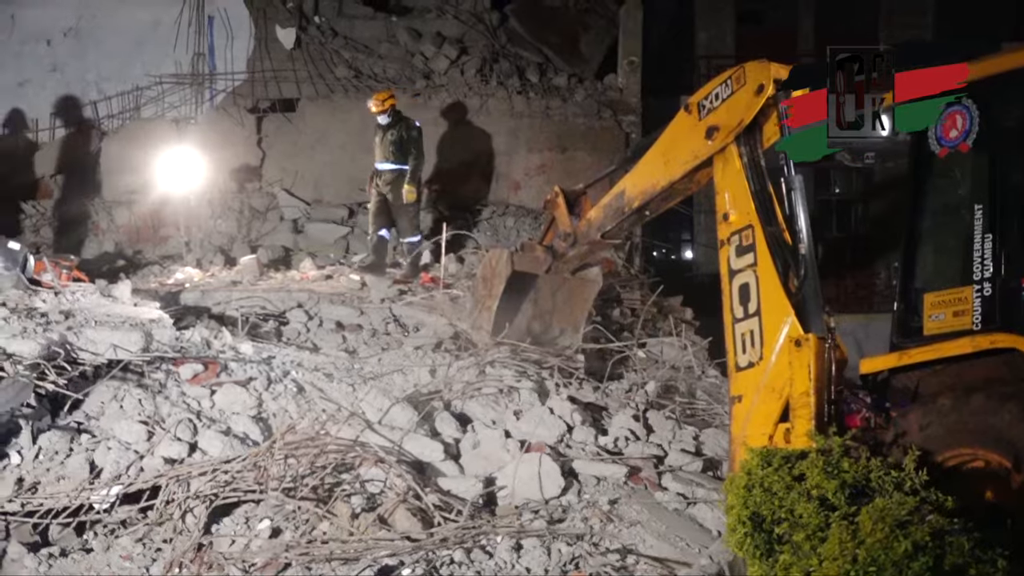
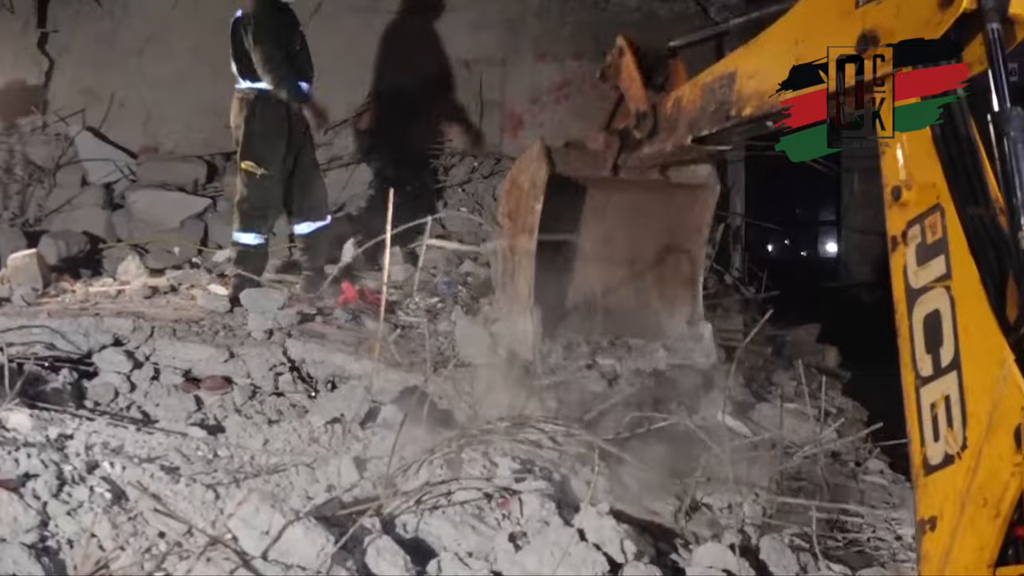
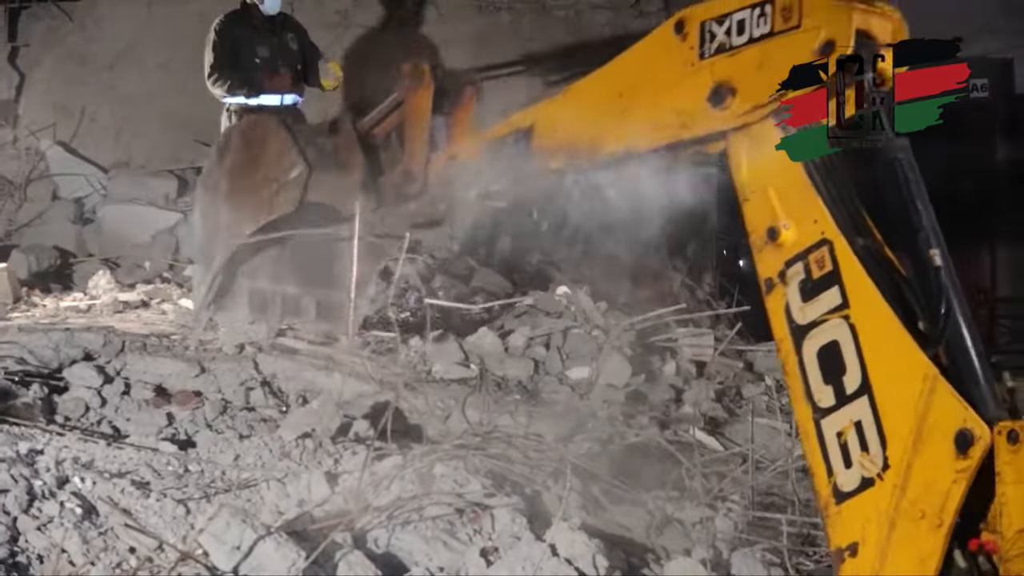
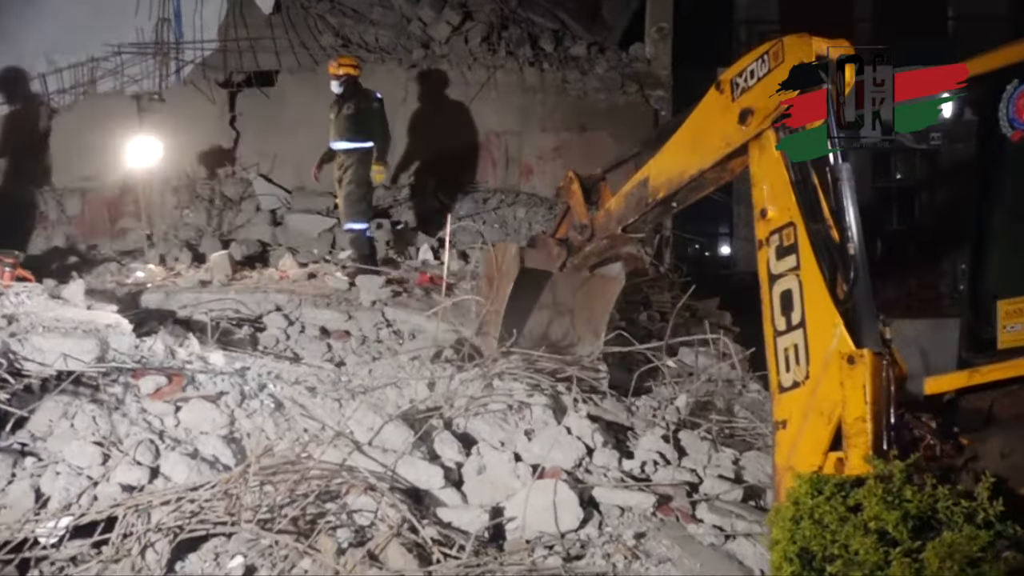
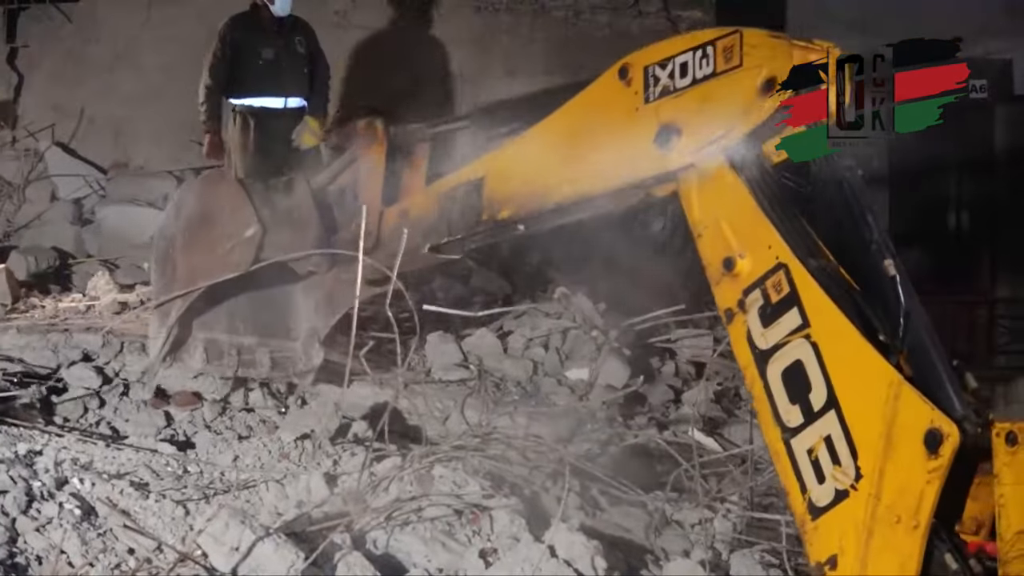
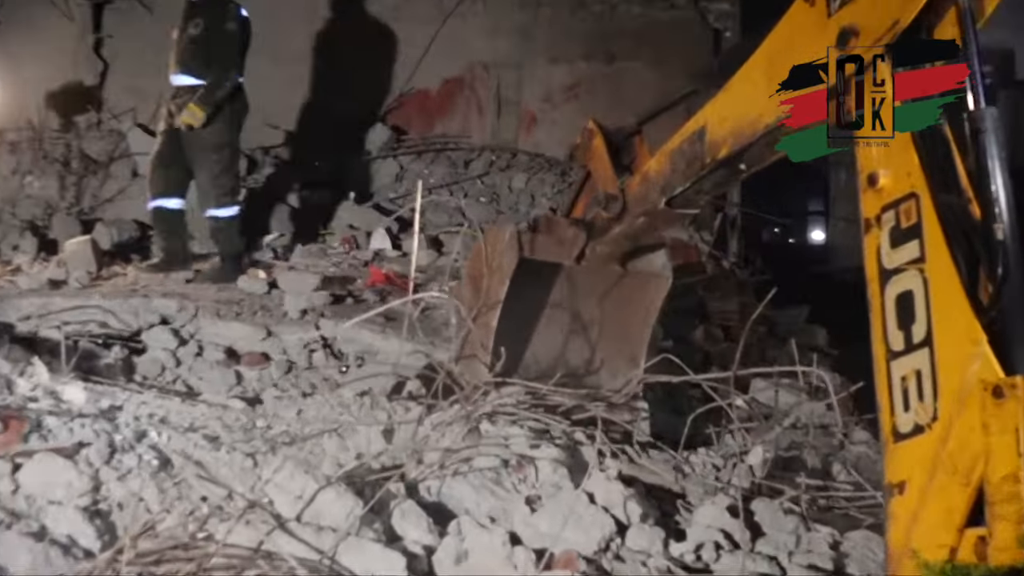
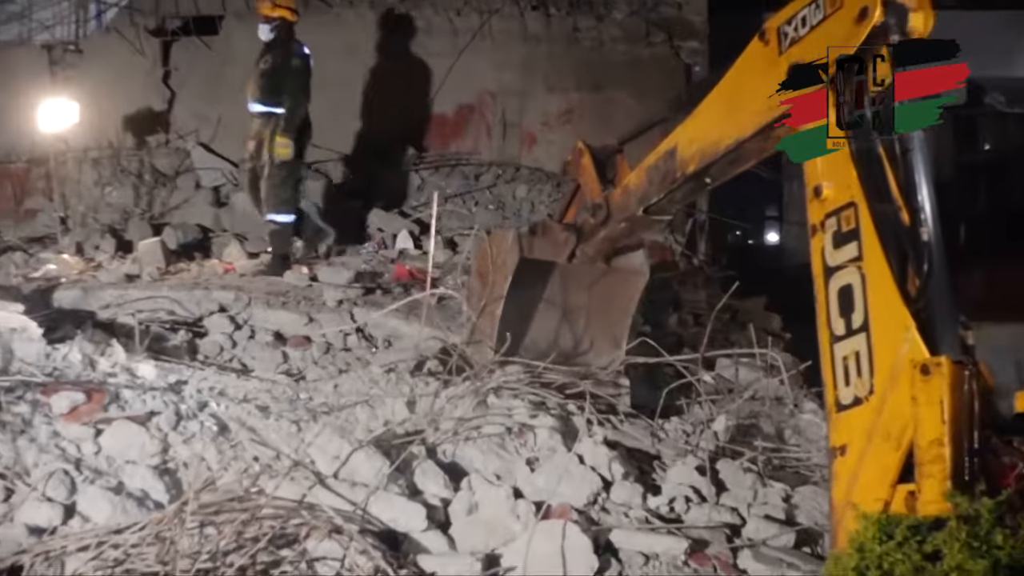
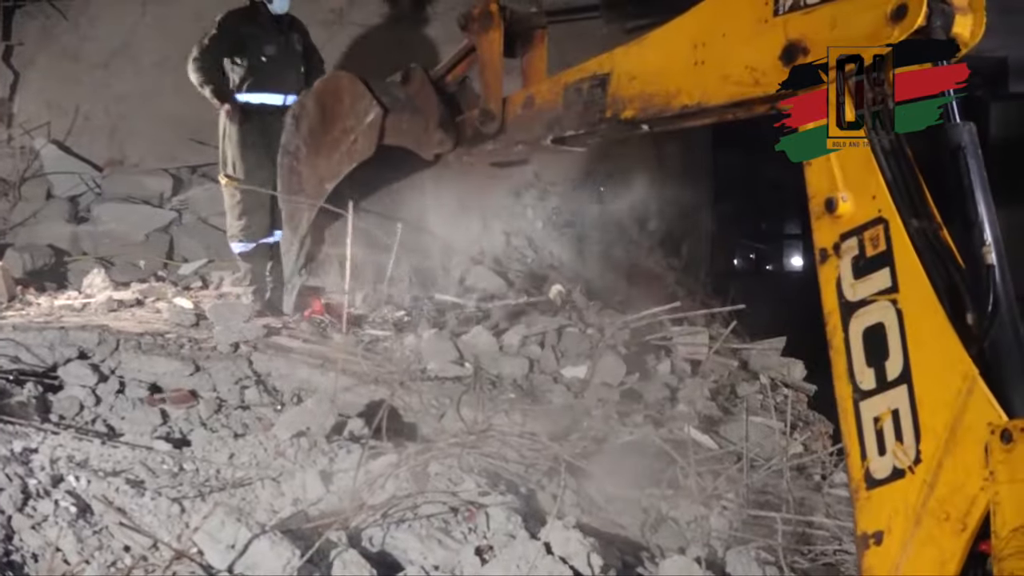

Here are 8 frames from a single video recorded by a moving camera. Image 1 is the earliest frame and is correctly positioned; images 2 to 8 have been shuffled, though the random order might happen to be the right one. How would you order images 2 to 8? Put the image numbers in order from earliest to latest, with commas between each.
4, 7, 6, 2, 8, 3, 5
